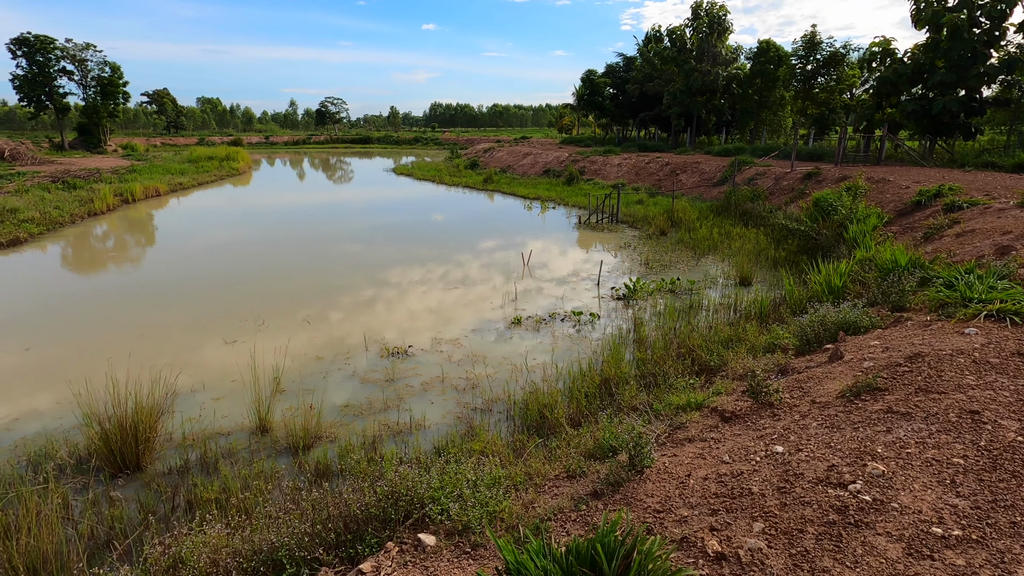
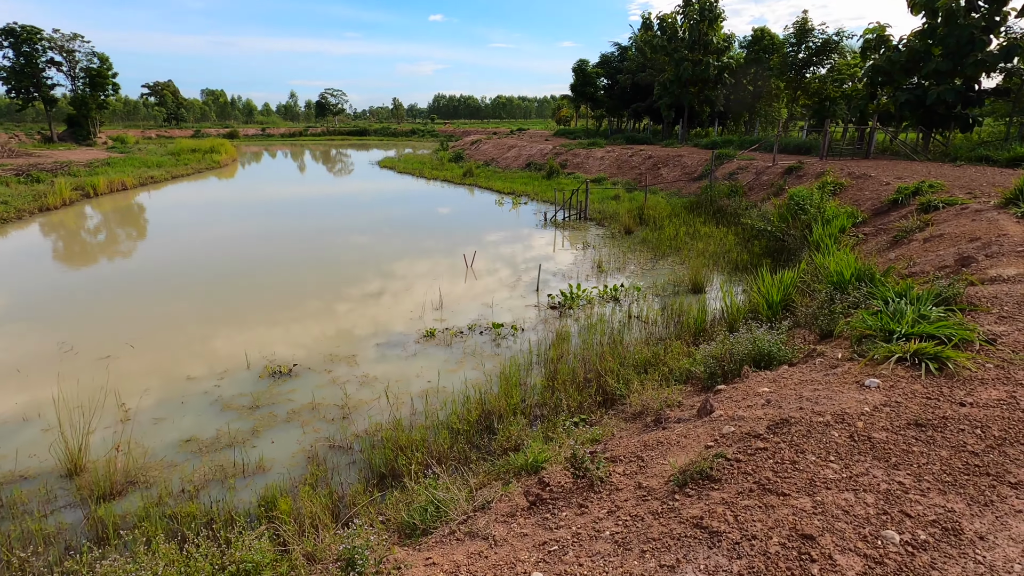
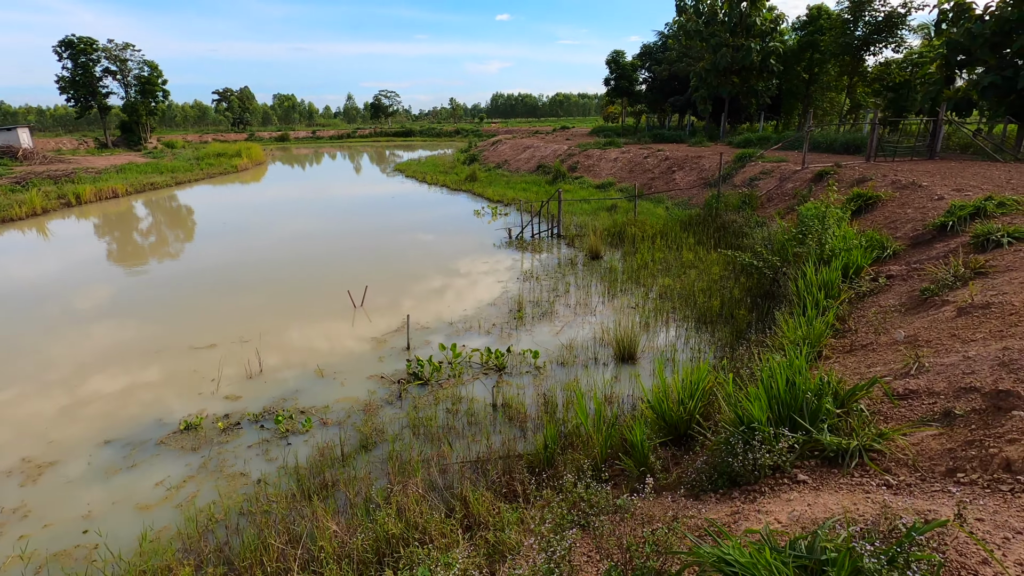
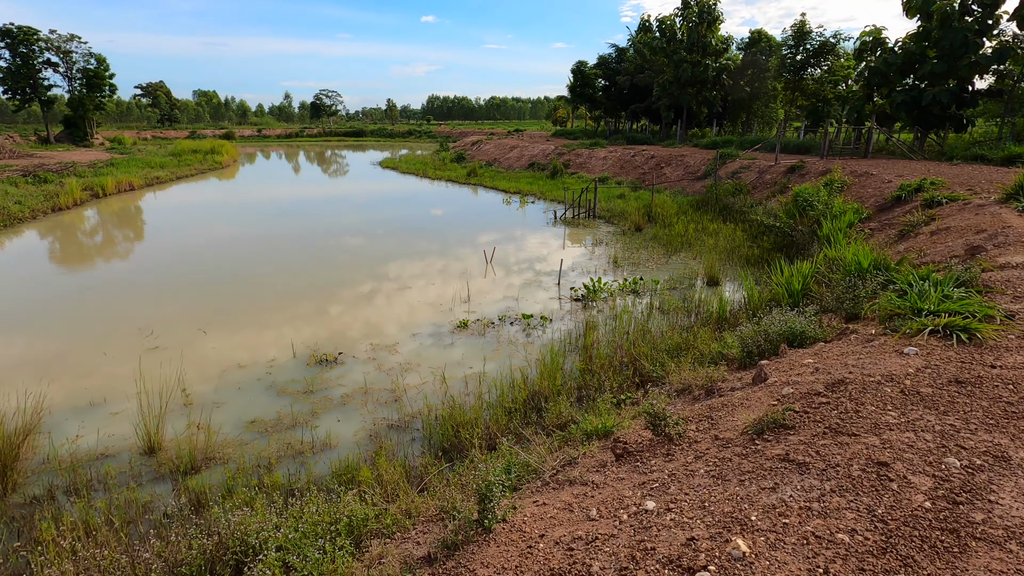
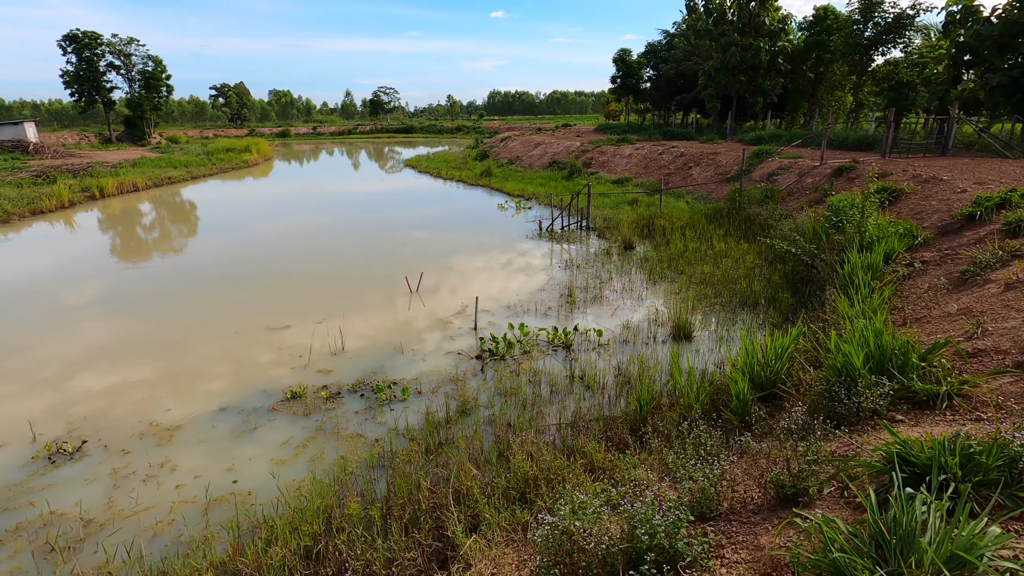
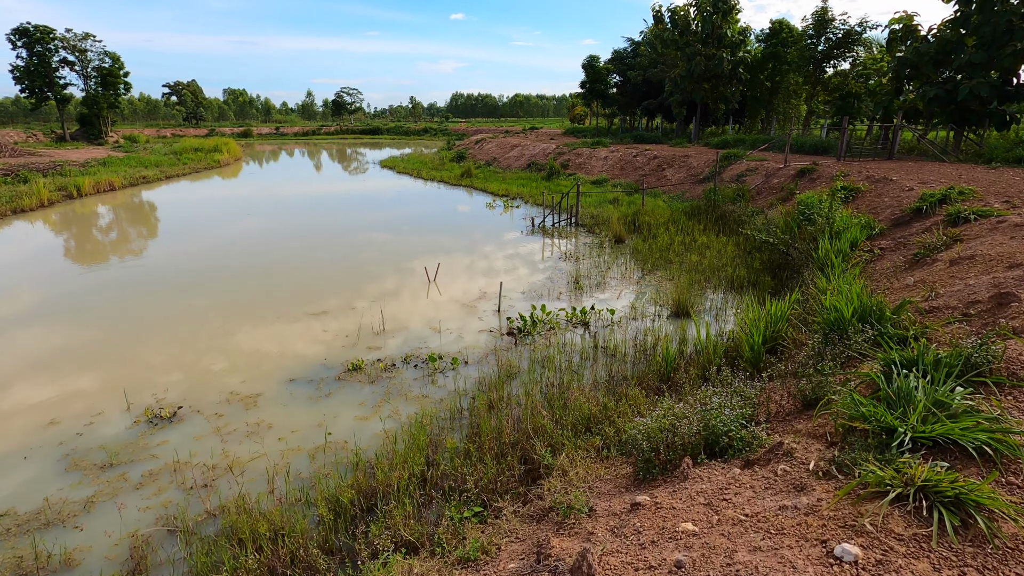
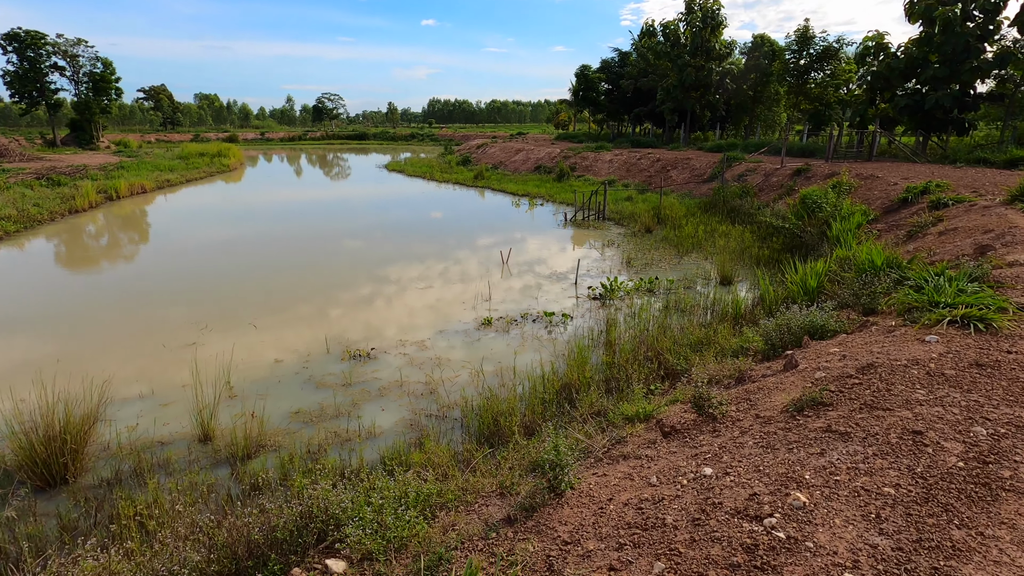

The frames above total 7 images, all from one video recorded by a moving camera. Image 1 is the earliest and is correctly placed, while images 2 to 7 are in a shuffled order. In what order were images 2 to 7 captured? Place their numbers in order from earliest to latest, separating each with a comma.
7, 4, 2, 6, 5, 3
